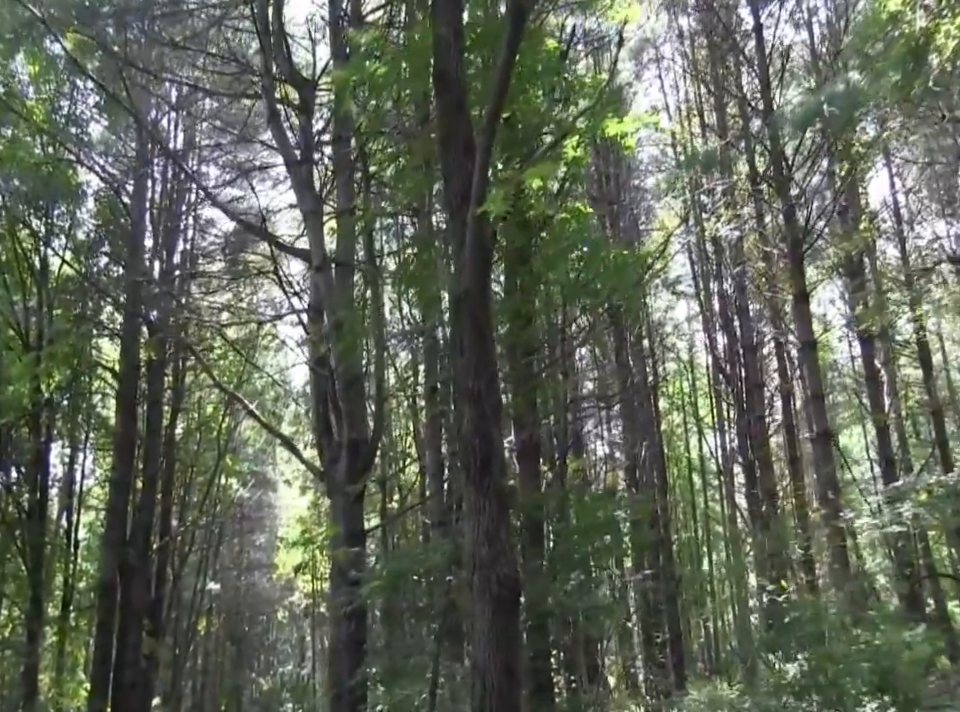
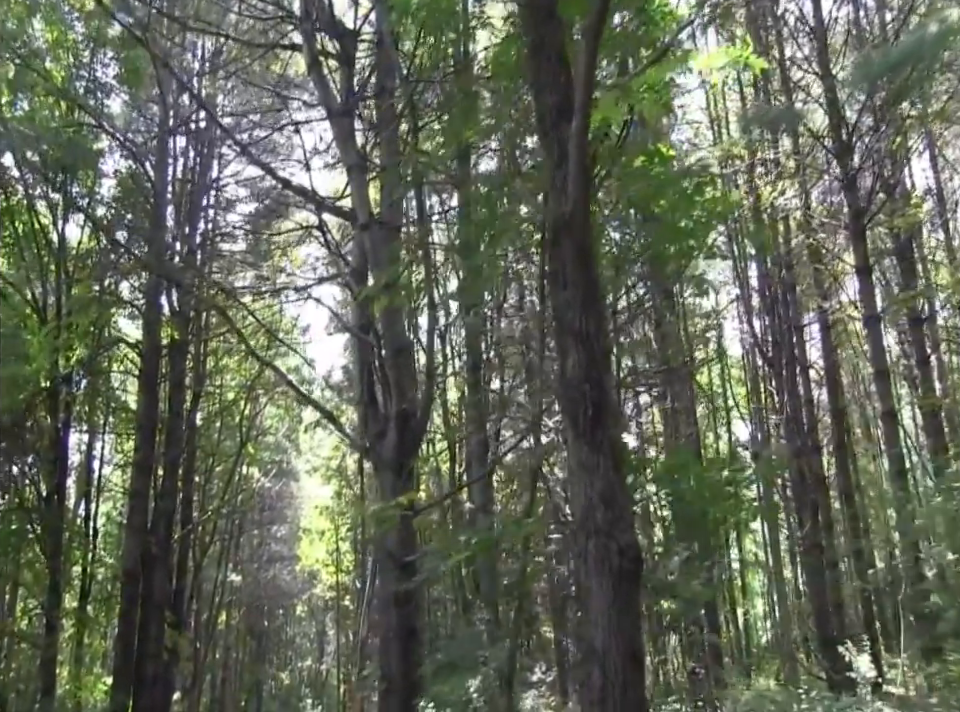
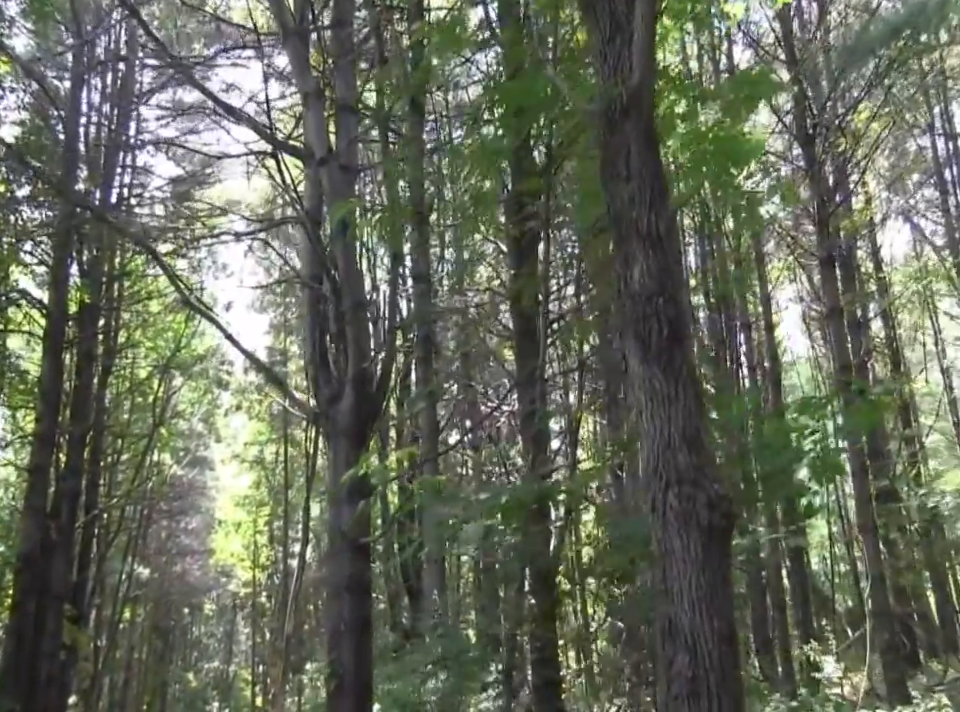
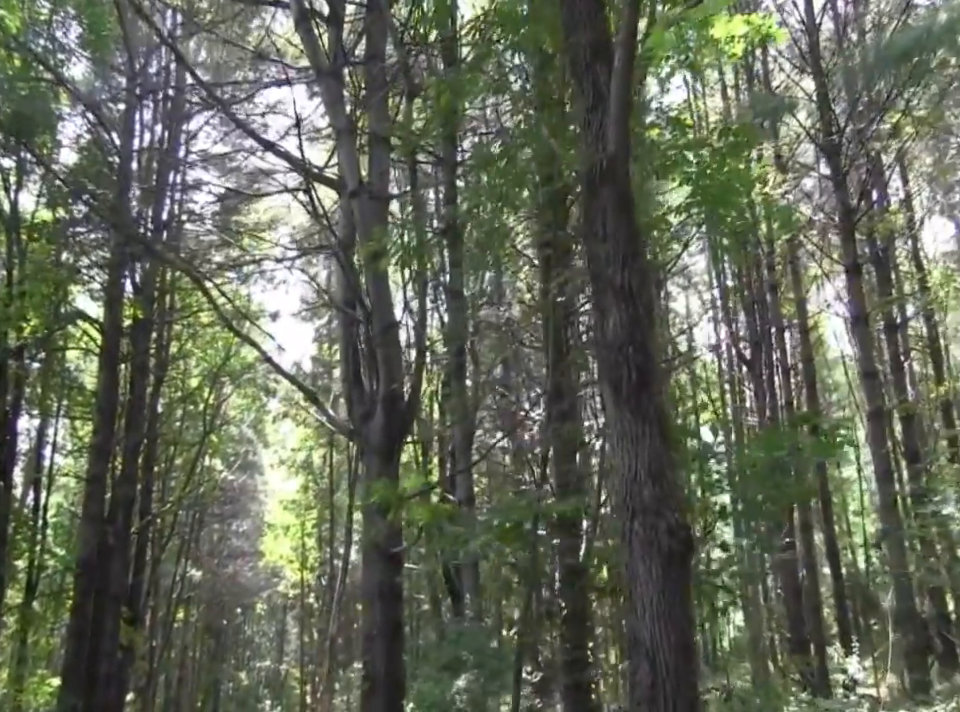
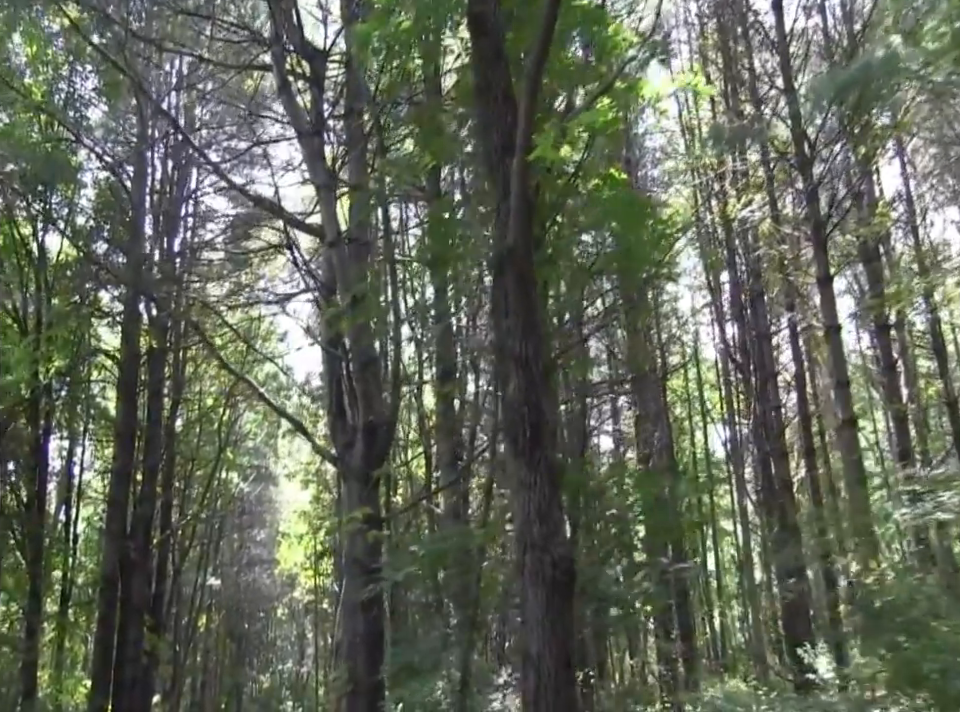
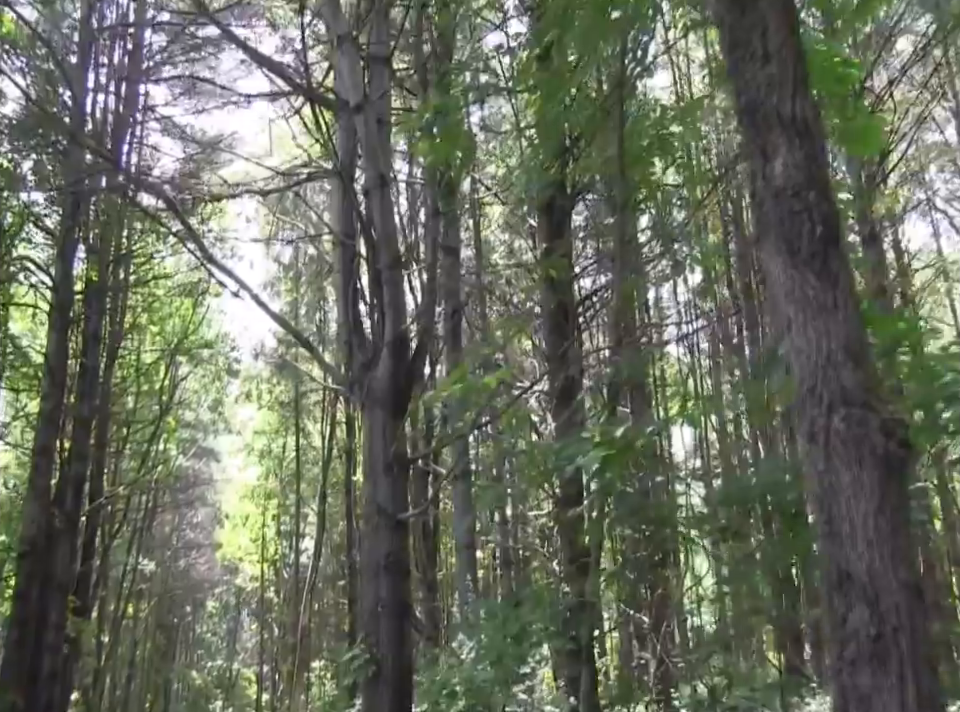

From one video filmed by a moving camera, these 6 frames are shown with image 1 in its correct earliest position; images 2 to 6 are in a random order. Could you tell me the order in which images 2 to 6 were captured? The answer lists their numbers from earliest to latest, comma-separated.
5, 2, 4, 3, 6
